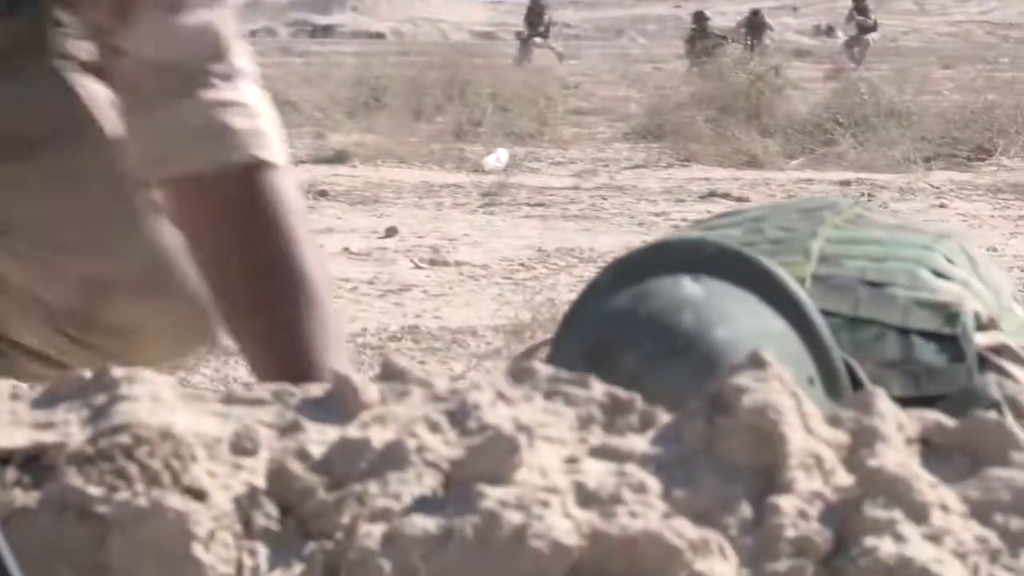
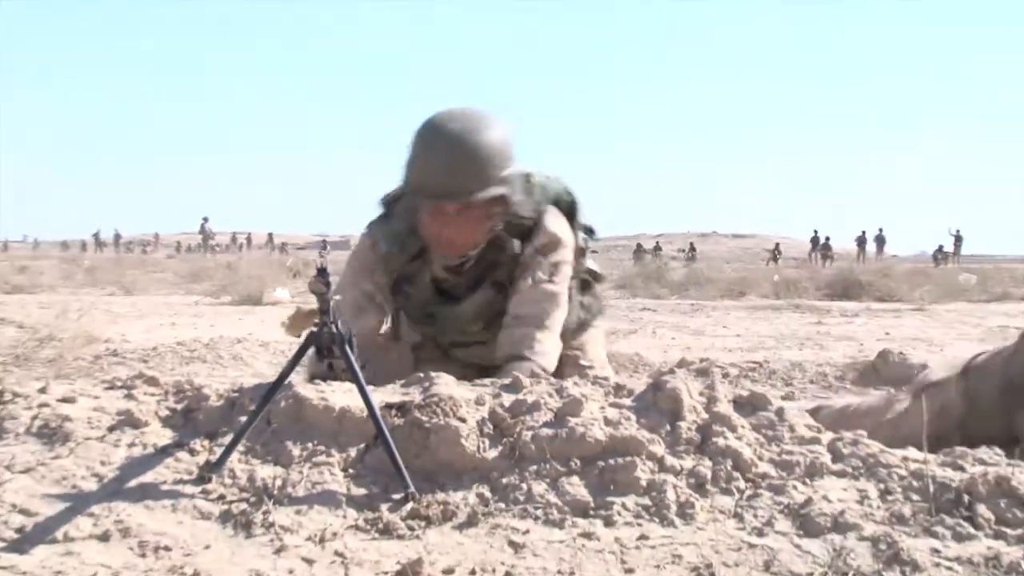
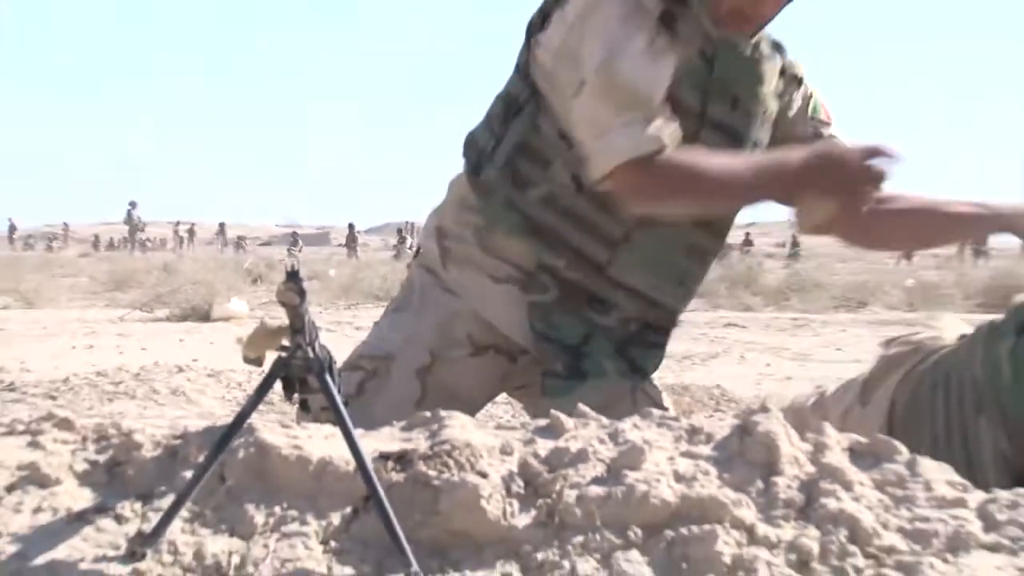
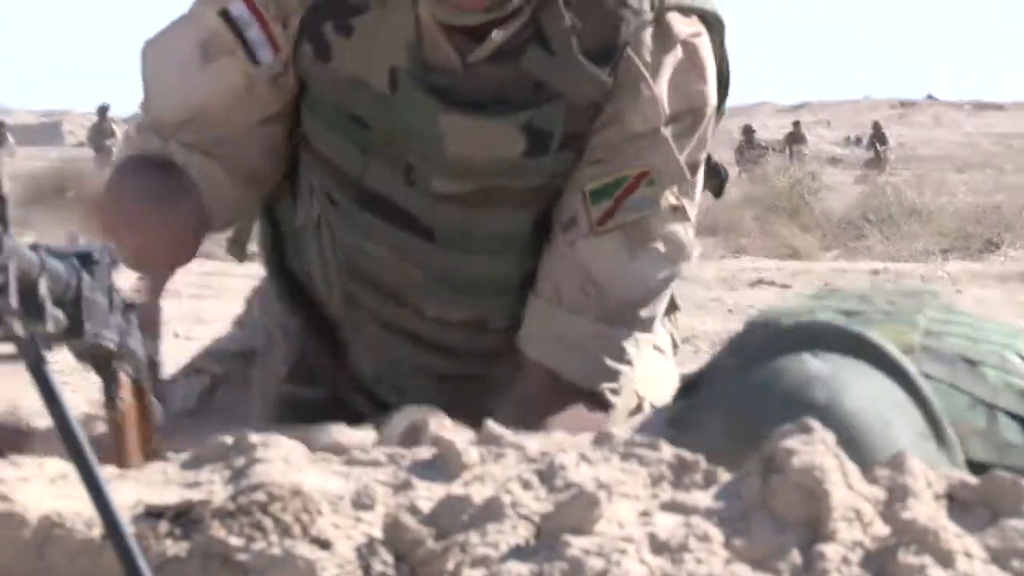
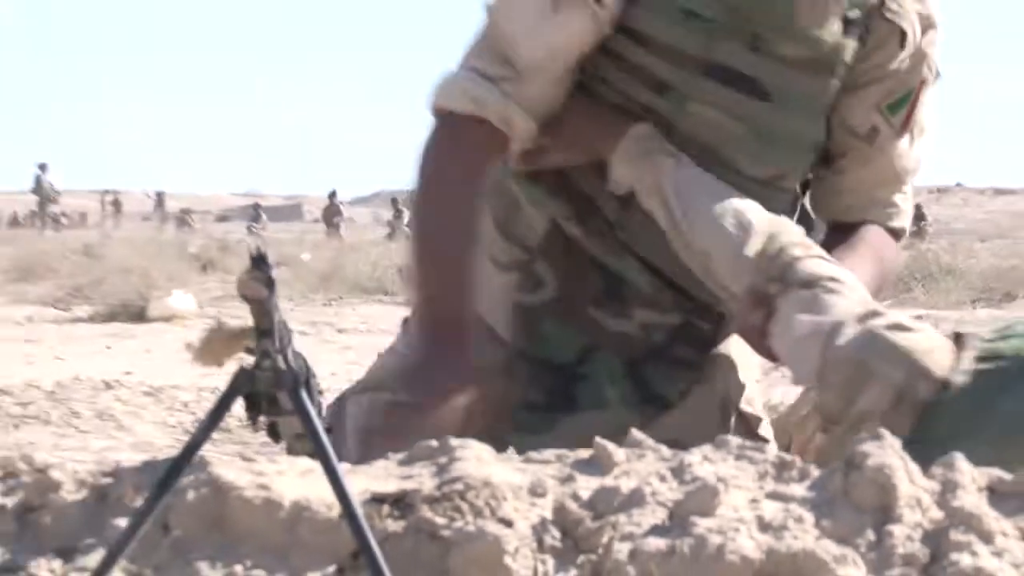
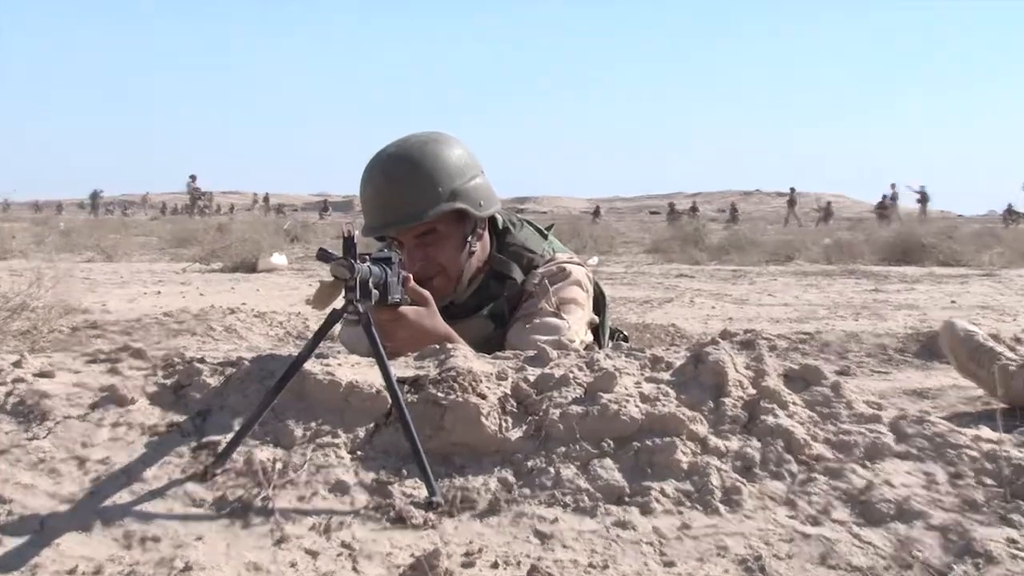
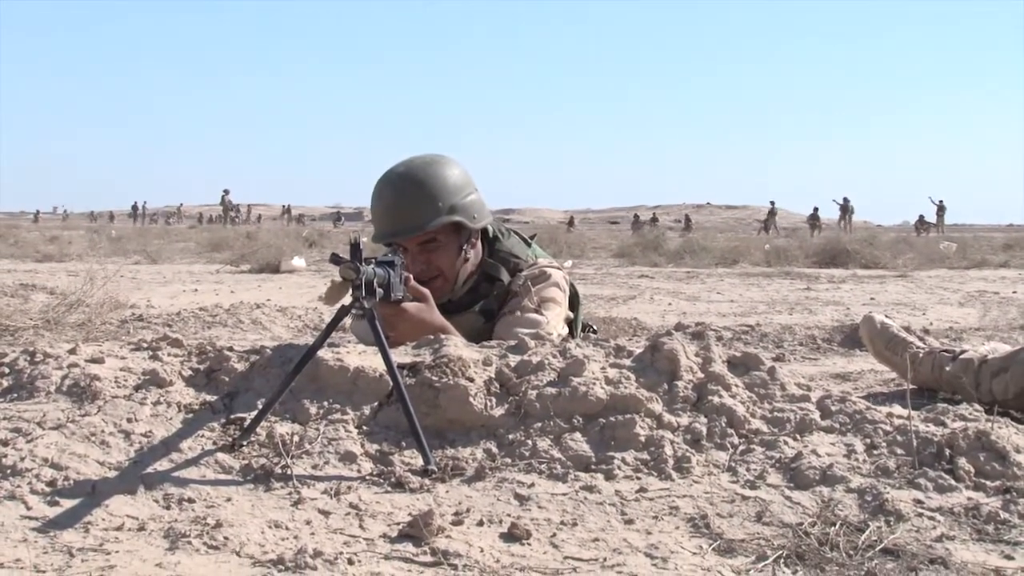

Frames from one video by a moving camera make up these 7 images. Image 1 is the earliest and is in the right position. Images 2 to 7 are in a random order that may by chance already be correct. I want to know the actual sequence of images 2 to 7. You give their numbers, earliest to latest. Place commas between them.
4, 5, 3, 2, 7, 6
